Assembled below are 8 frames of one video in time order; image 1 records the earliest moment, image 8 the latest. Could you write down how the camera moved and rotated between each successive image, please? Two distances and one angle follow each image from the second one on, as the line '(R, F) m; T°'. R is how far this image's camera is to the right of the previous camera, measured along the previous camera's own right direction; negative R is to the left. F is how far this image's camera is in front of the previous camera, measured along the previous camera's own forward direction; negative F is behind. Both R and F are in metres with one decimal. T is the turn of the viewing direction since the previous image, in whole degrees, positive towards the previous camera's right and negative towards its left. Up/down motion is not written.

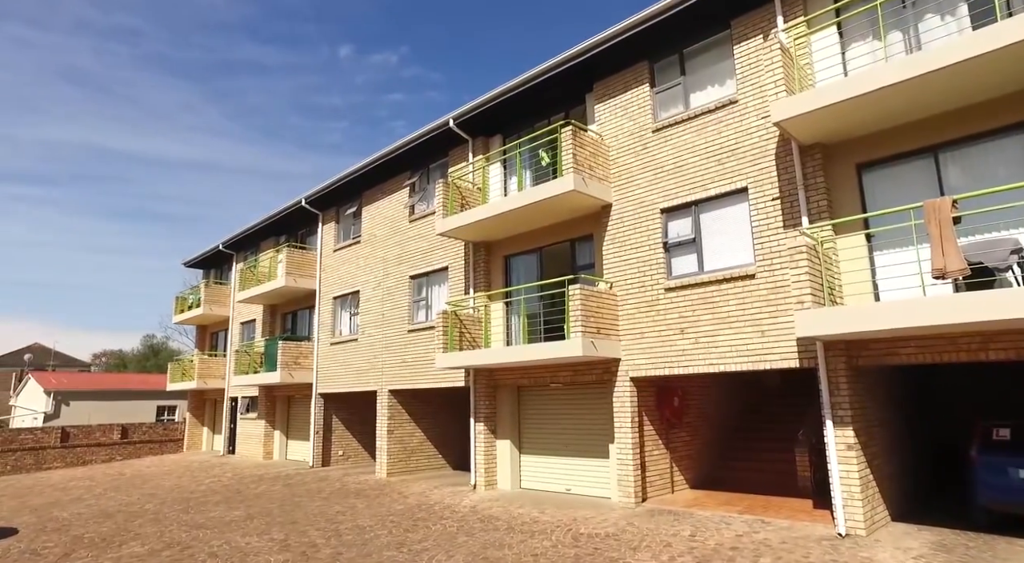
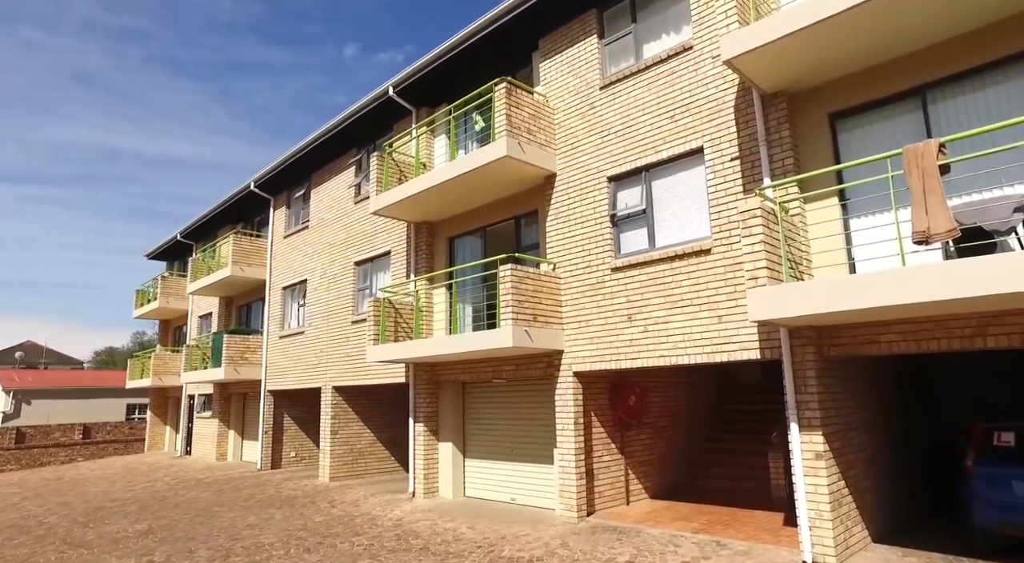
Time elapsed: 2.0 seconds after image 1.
(+1.3, +1.5) m; -1°
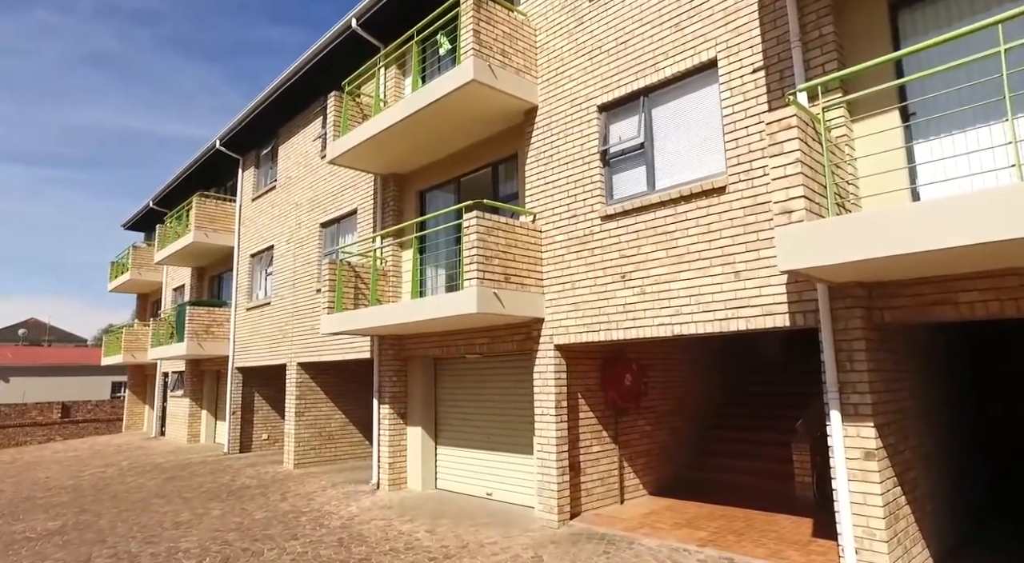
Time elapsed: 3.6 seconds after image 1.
(+0.5, +1.8) m; -1°
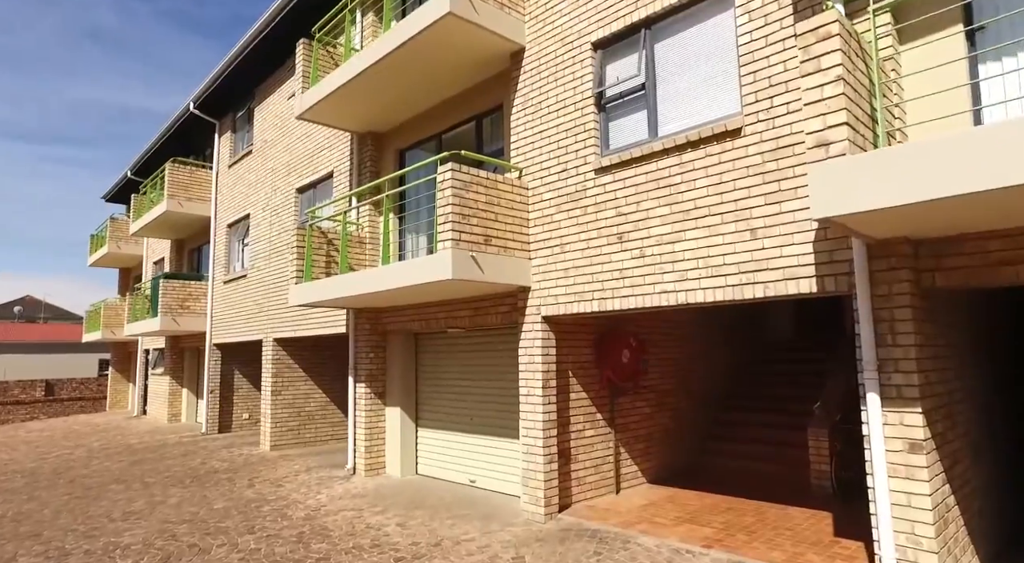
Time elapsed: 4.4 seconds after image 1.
(+0.2, +0.9) m; 0°
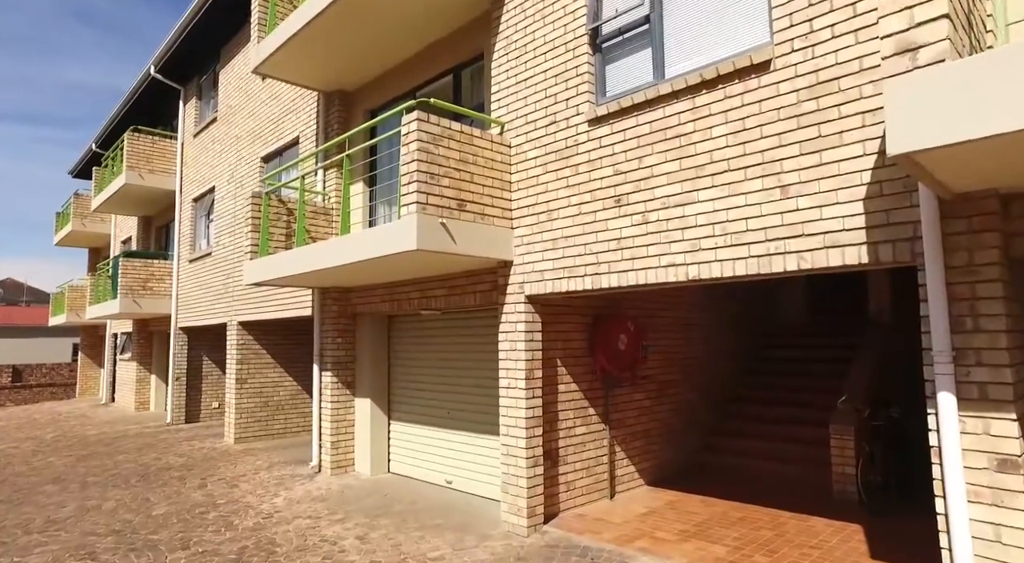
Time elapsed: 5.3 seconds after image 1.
(+0.1, +1.0) m; +1°
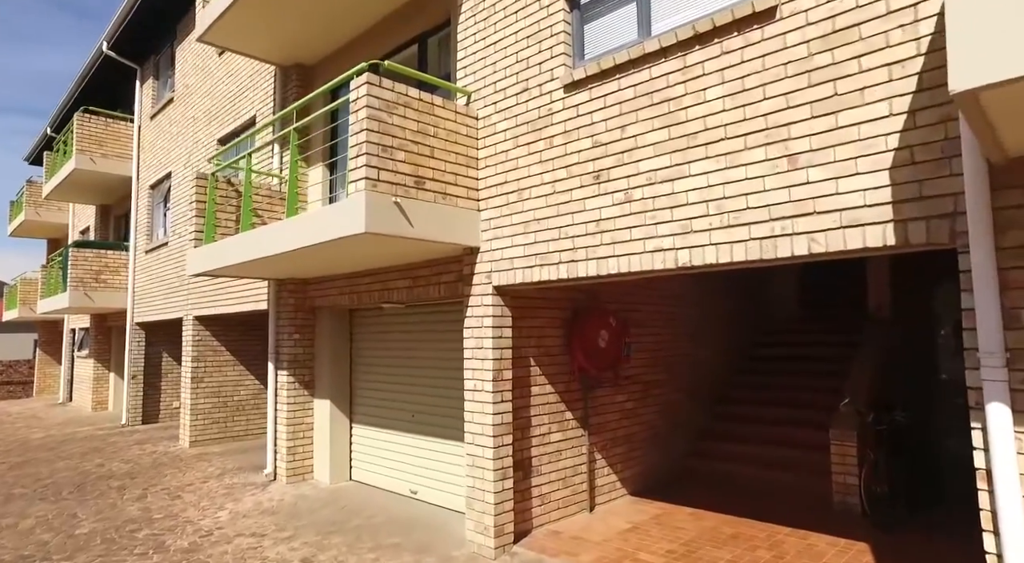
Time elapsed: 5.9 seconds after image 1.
(+0.2, +0.7) m; +1°
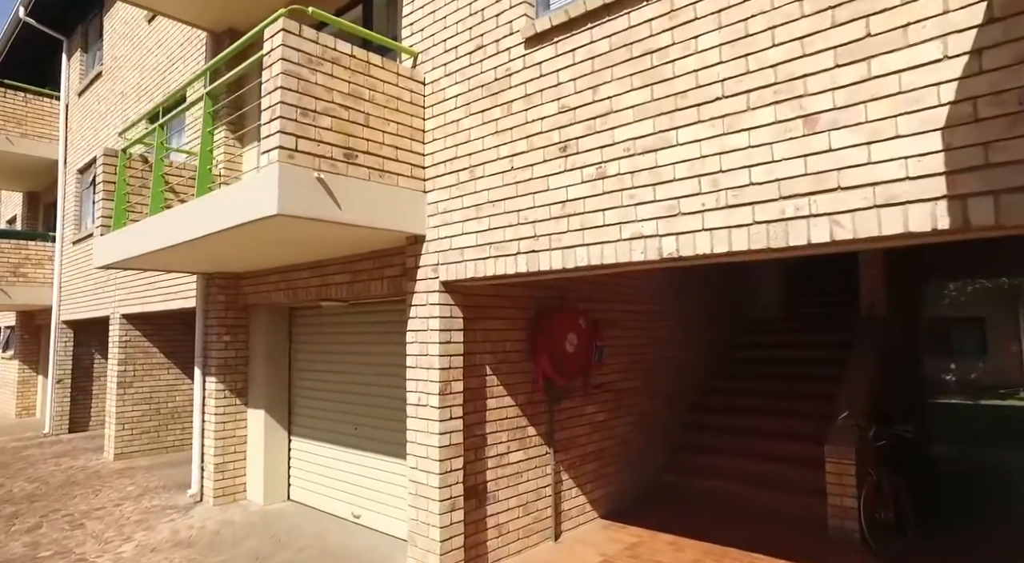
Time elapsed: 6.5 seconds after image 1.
(+0.1, +0.8) m; +3°
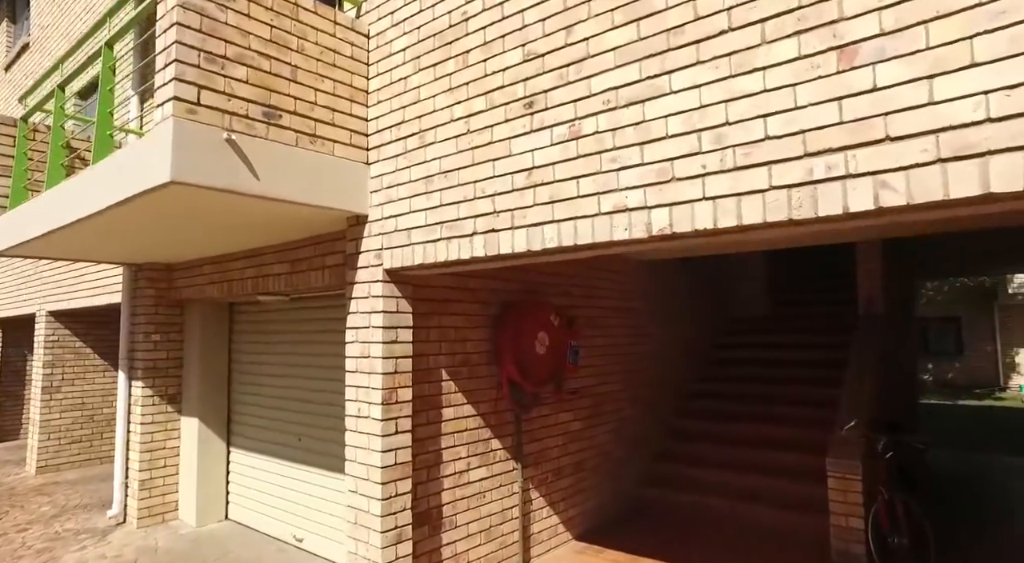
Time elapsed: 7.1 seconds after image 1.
(+0.1, +0.7) m; +2°
